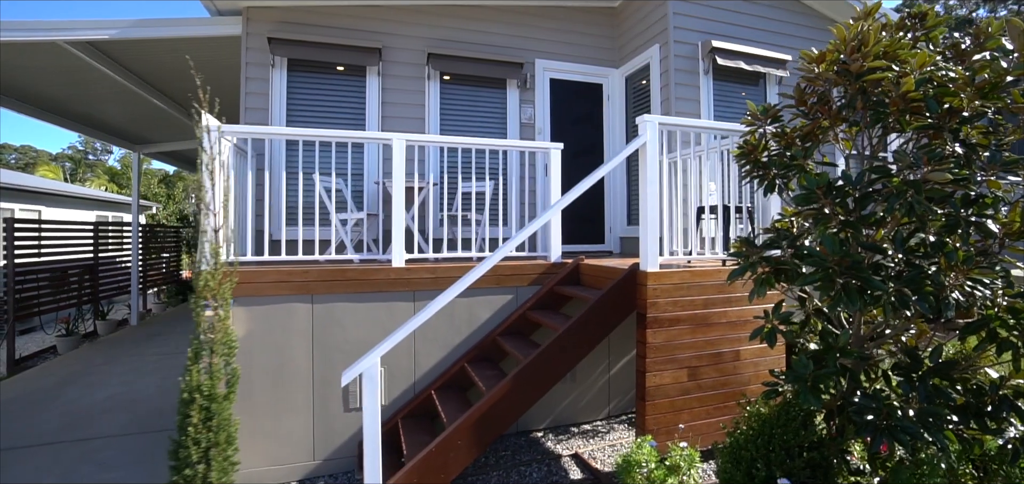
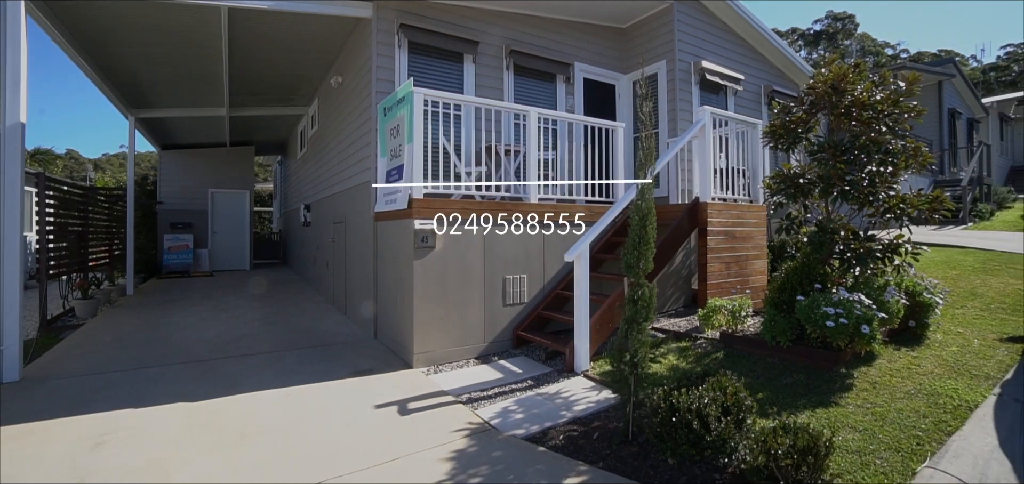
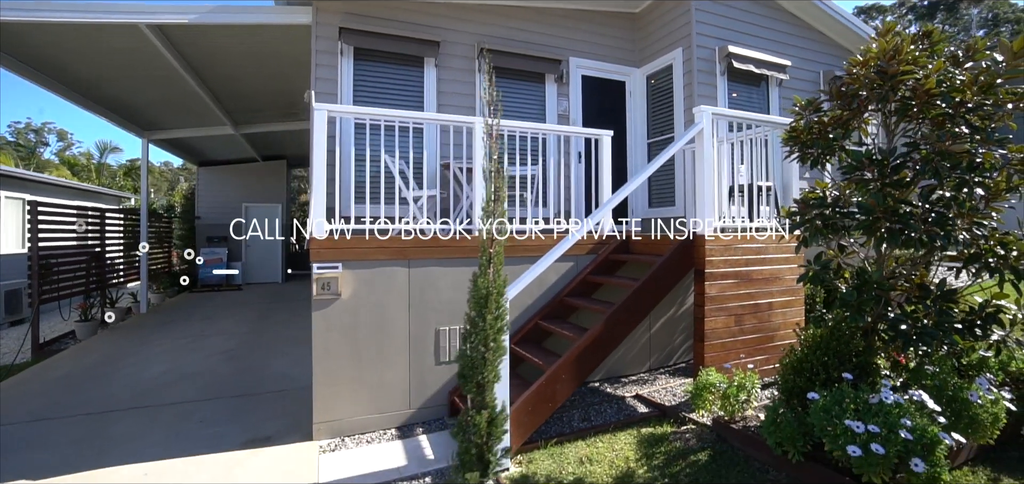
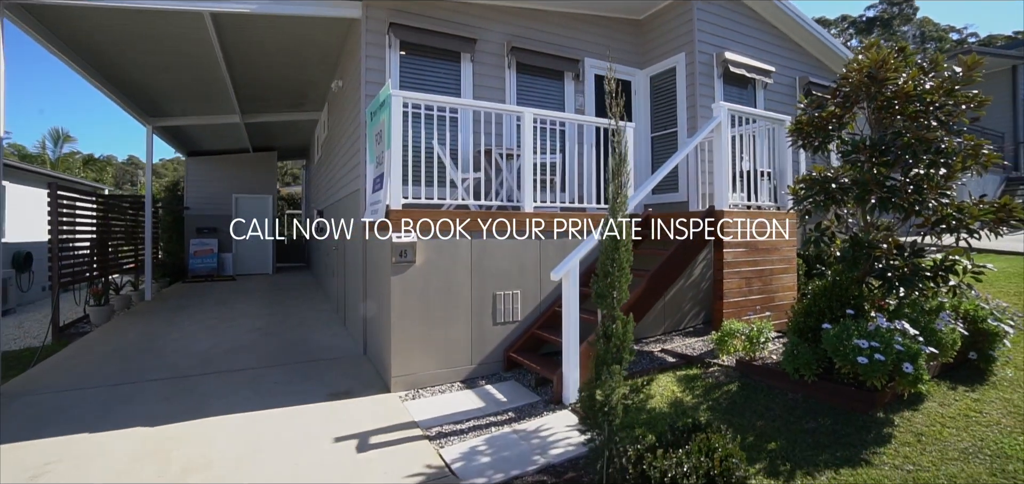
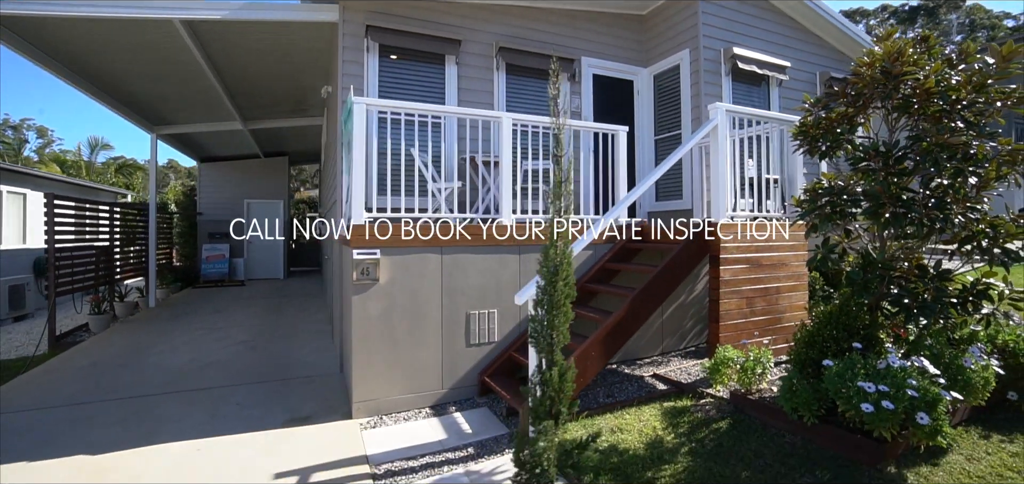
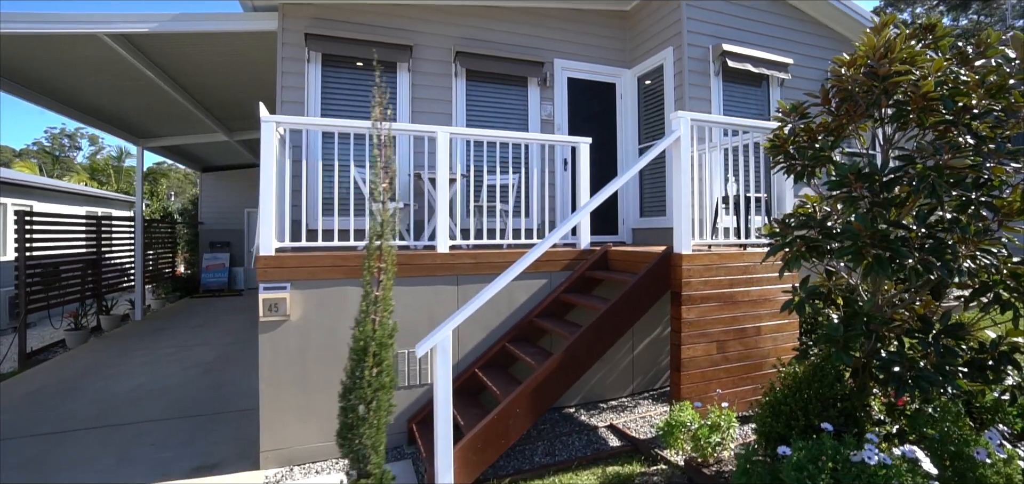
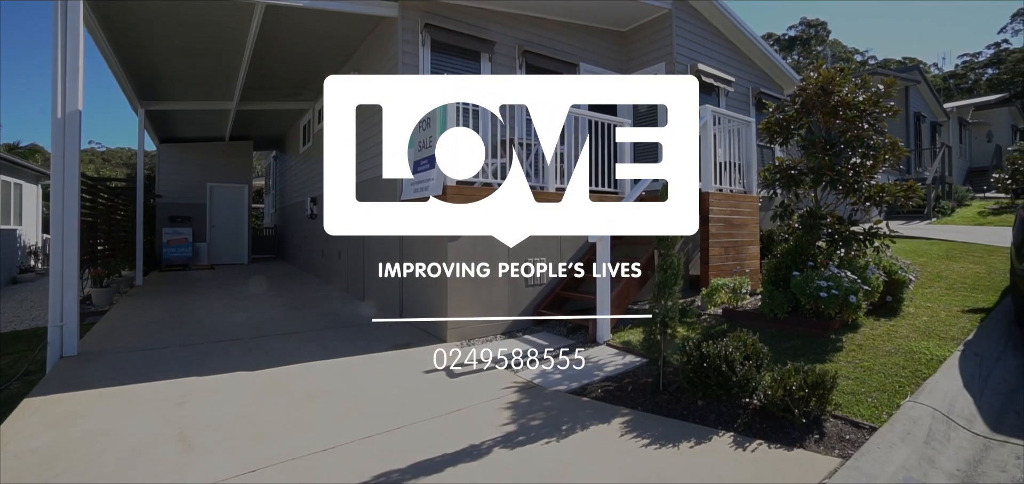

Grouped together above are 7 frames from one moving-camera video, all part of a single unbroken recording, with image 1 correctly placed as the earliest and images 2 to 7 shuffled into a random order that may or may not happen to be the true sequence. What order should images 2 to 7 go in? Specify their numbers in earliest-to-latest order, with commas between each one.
6, 3, 5, 4, 2, 7
